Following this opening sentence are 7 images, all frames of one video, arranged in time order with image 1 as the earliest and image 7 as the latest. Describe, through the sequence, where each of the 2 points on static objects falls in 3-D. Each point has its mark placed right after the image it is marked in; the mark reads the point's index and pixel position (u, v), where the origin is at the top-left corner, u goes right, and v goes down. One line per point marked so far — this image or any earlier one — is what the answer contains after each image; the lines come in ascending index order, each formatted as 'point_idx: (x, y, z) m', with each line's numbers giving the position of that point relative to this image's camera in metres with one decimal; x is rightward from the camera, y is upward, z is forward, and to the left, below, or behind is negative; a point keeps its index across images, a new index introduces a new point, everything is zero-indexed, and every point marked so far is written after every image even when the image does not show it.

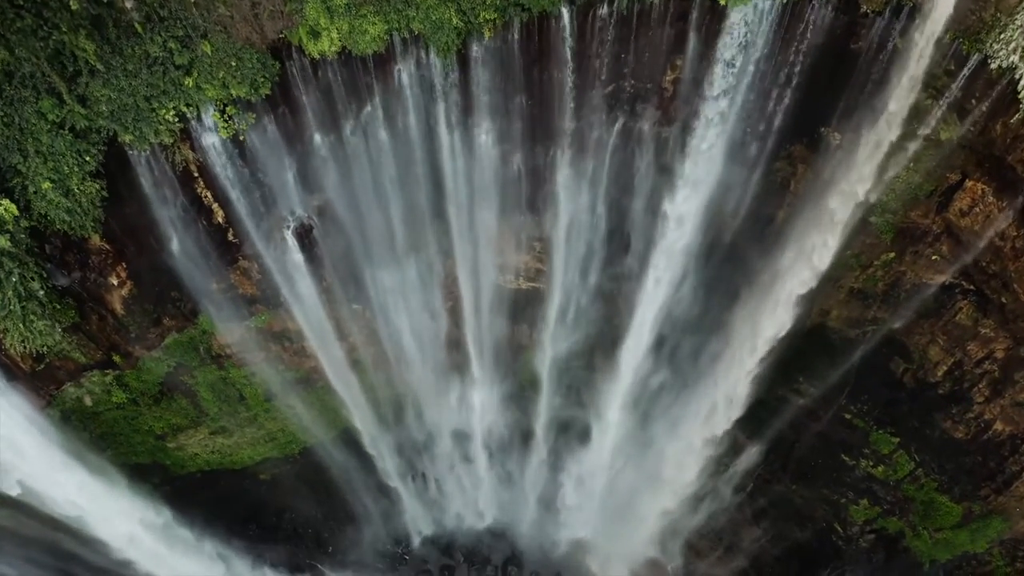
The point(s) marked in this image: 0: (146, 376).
0: (-5.7, -1.4, +10.7) m
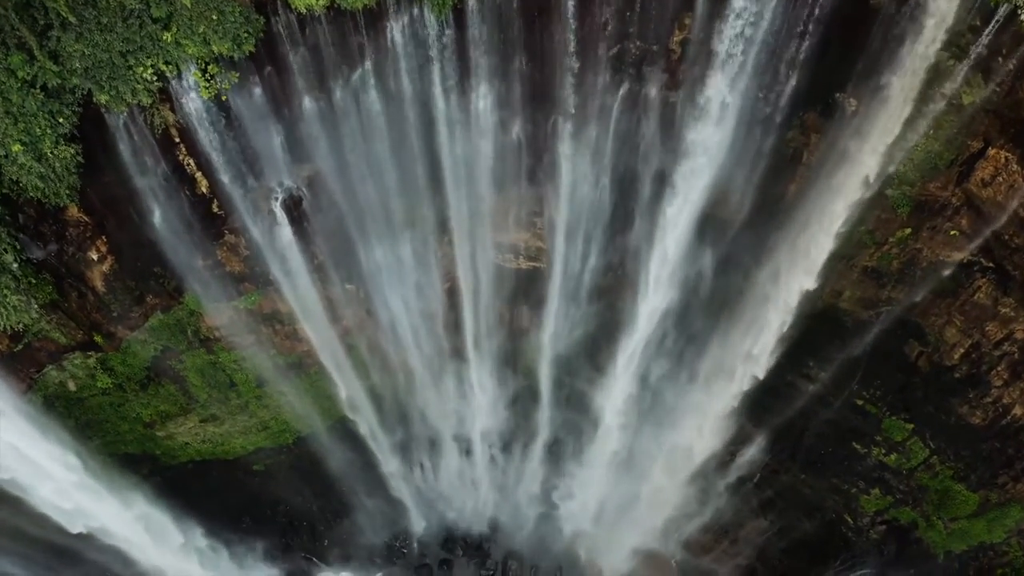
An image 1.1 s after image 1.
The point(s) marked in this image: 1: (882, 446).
0: (-5.7, -1.1, +10.2) m
1: (+6.0, -2.6, +11.2) m
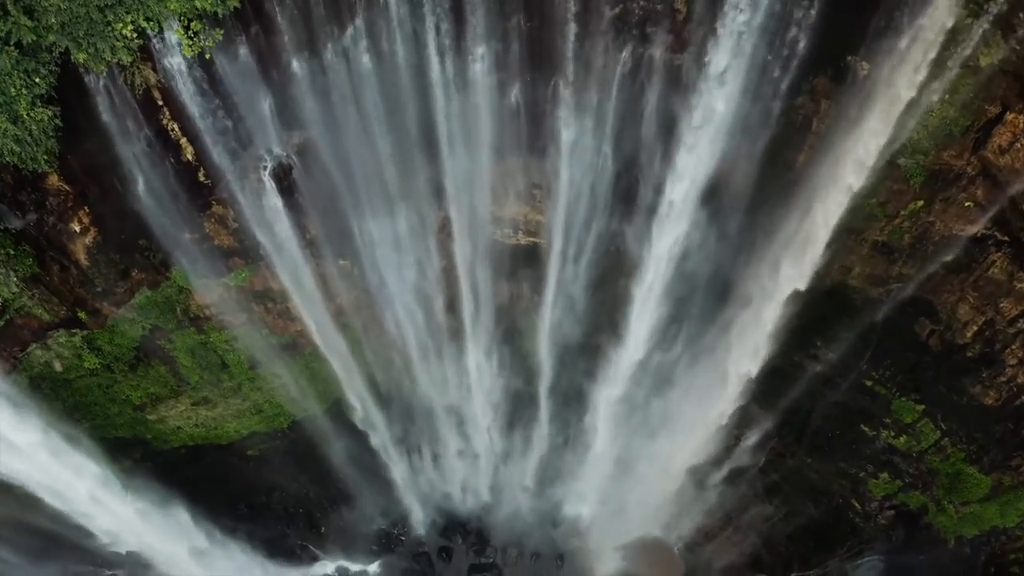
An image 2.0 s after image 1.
0: (-5.7, -0.7, +9.9) m
1: (+6.0, -2.2, +10.9) m
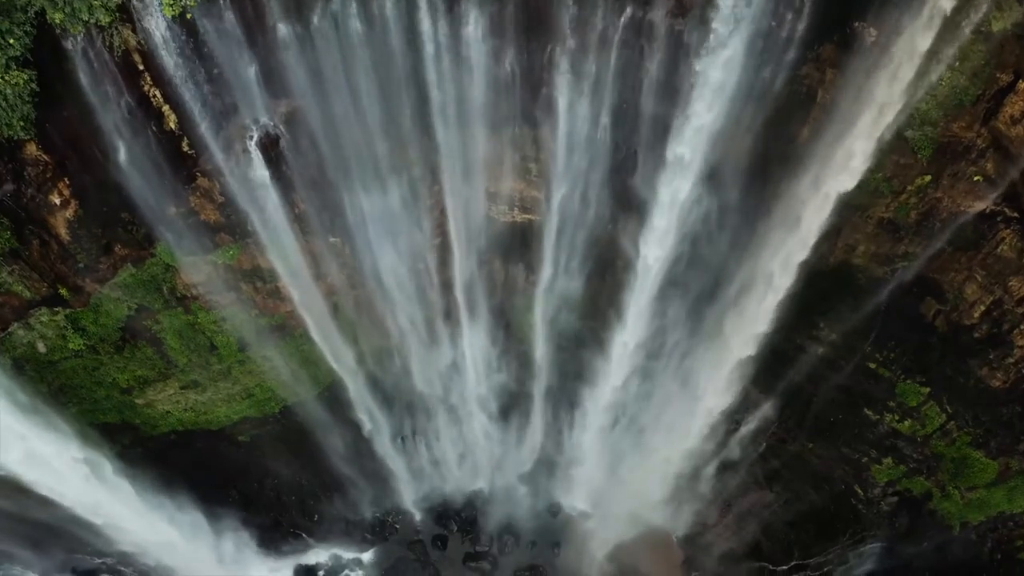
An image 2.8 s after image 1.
0: (-5.8, -0.4, +9.7) m
1: (+6.0, -1.9, +10.7) m
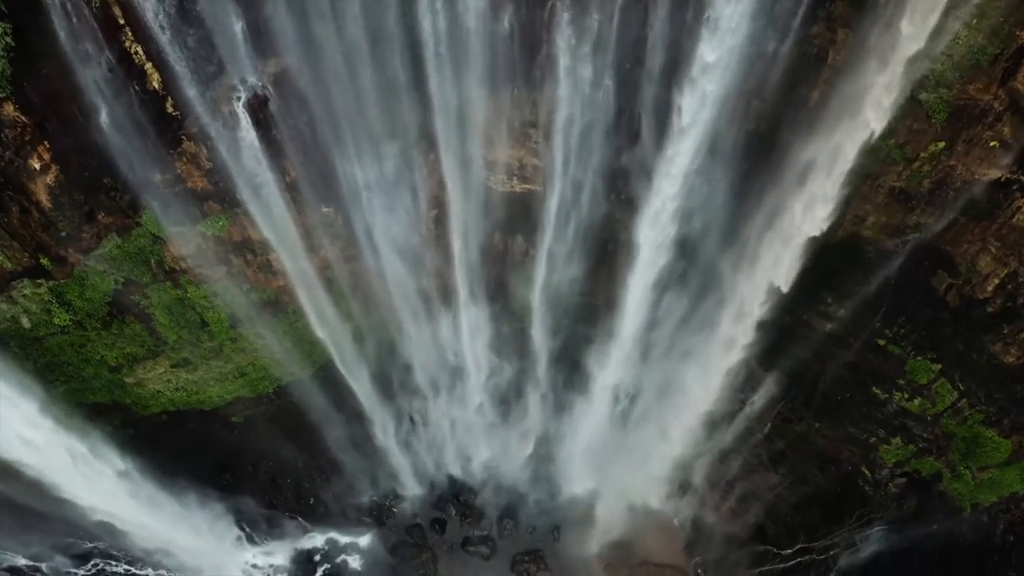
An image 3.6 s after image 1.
0: (-5.8, -0.1, +9.4) m
1: (+6.0, -1.5, +10.4) m
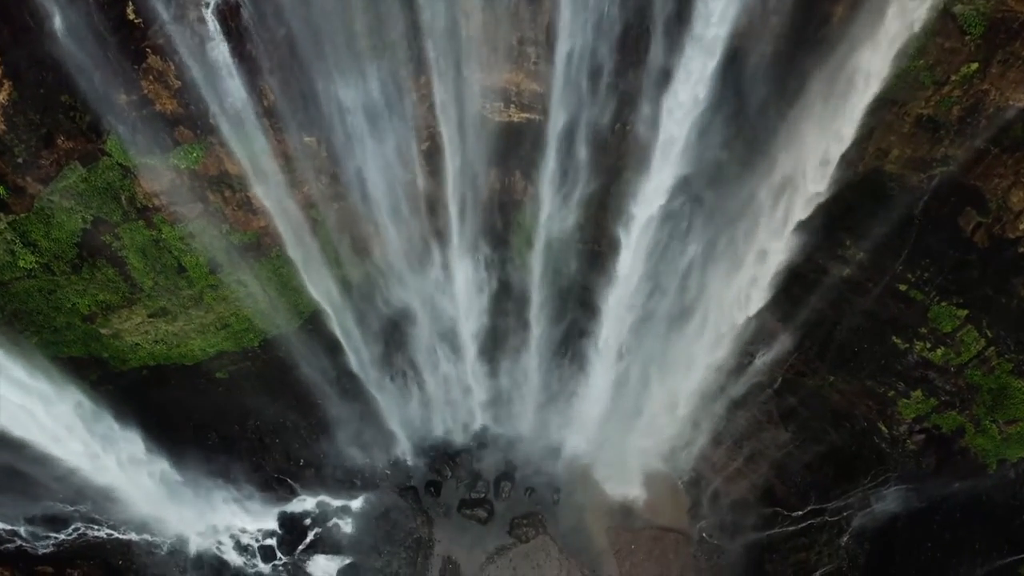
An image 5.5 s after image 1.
0: (-5.8, +0.7, +8.7) m
1: (+5.9, -0.7, +9.7) m
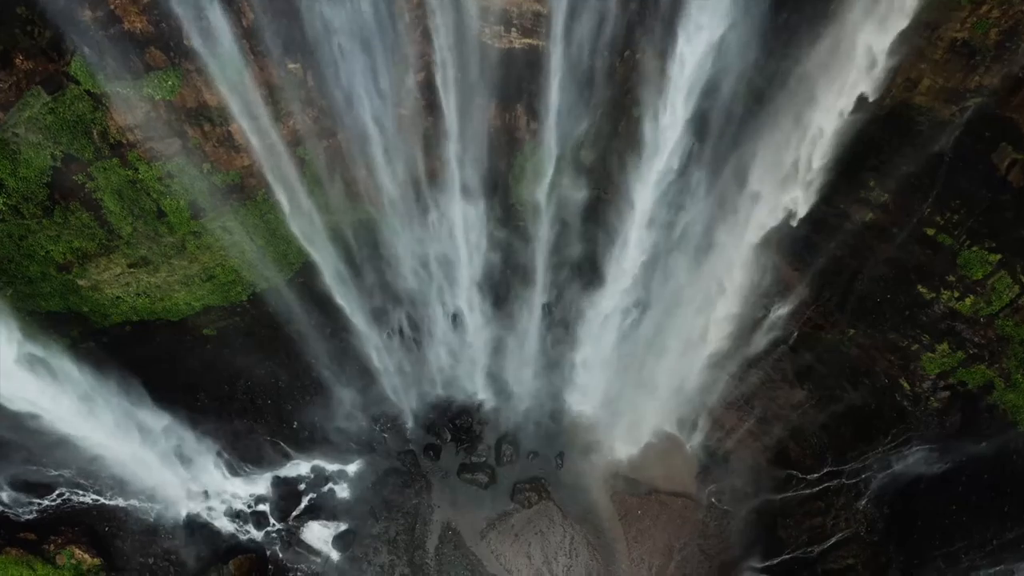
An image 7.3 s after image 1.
0: (-5.8, +1.4, +8.1) m
1: (+5.9, 0.0, +9.1) m
